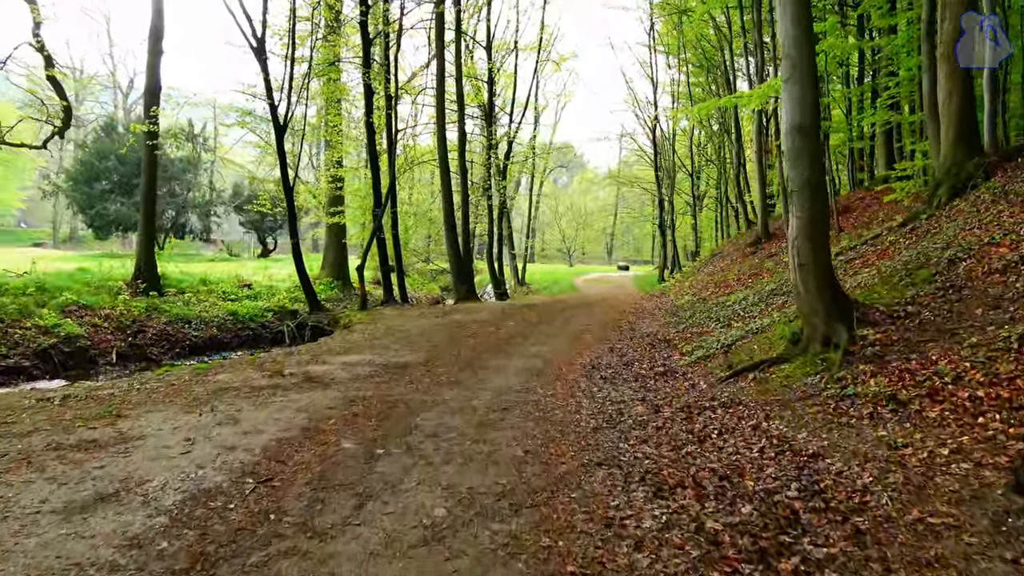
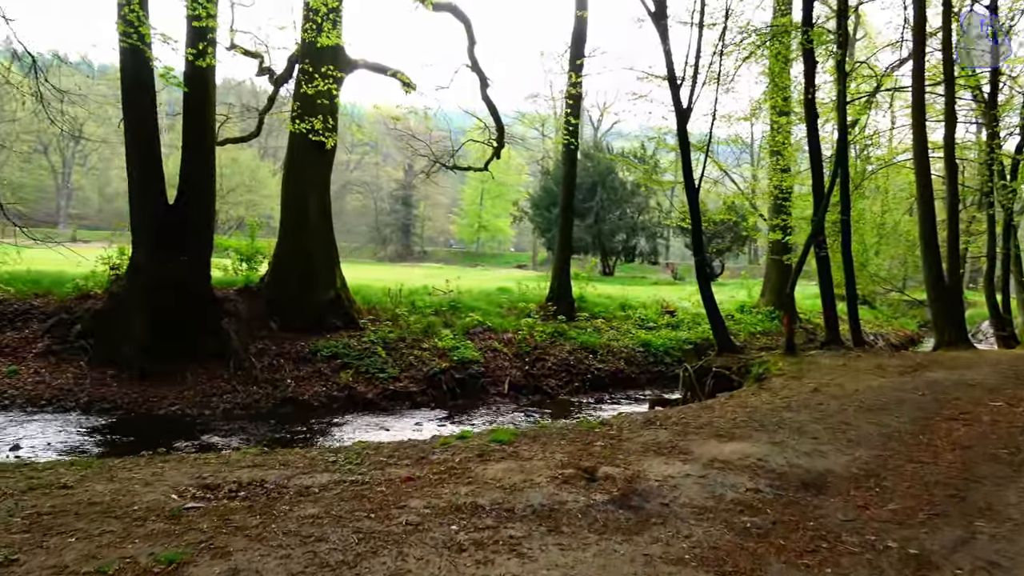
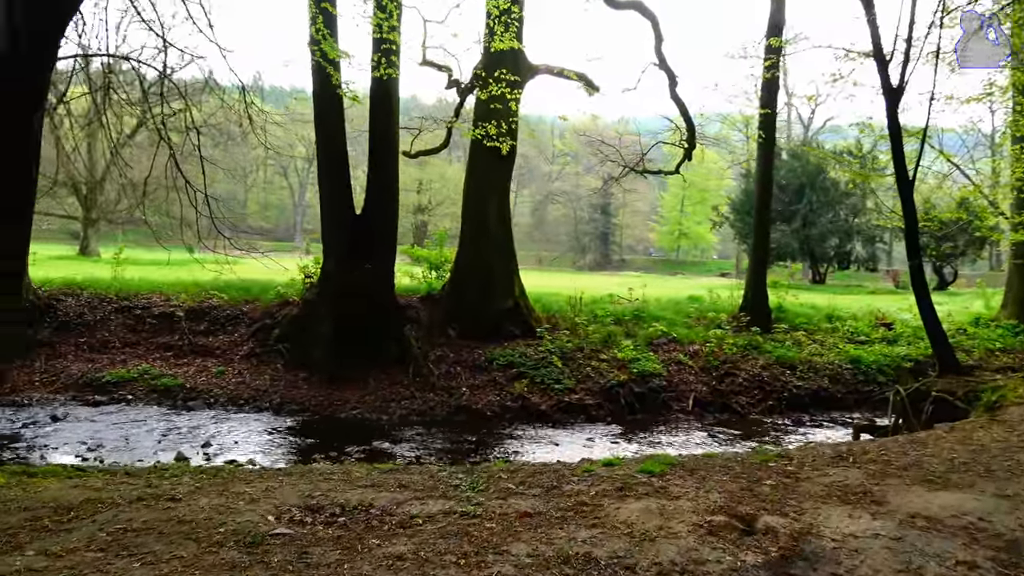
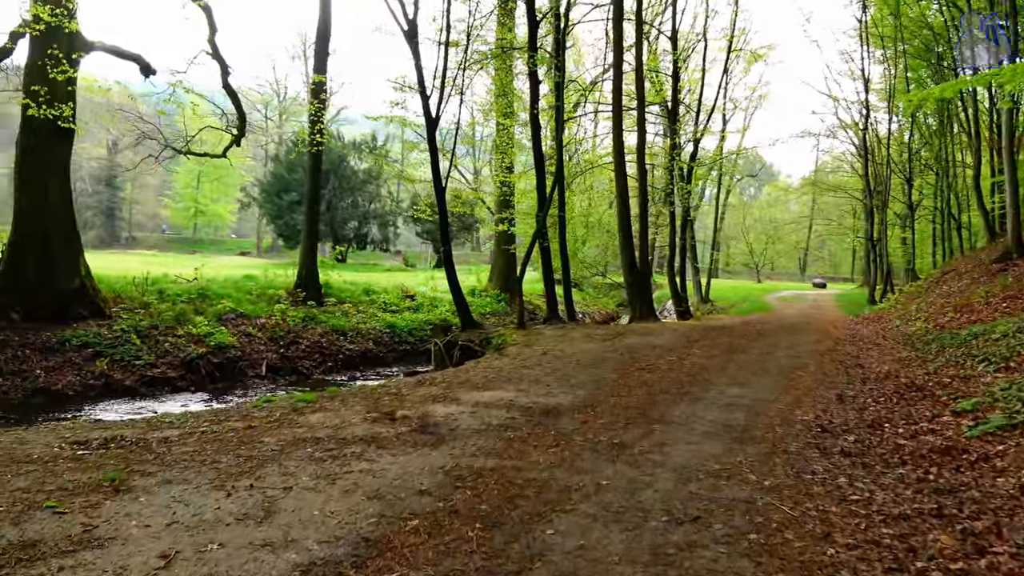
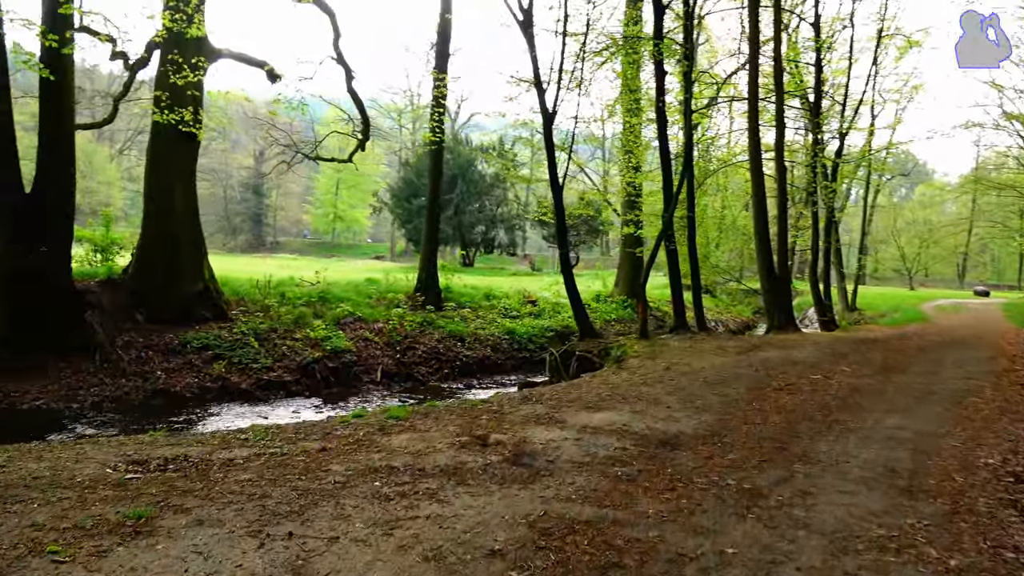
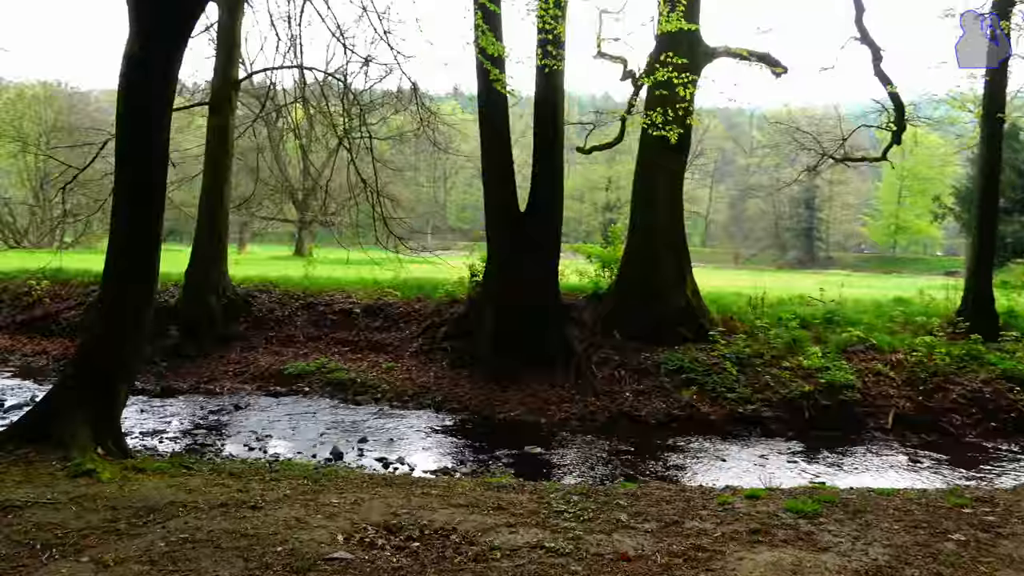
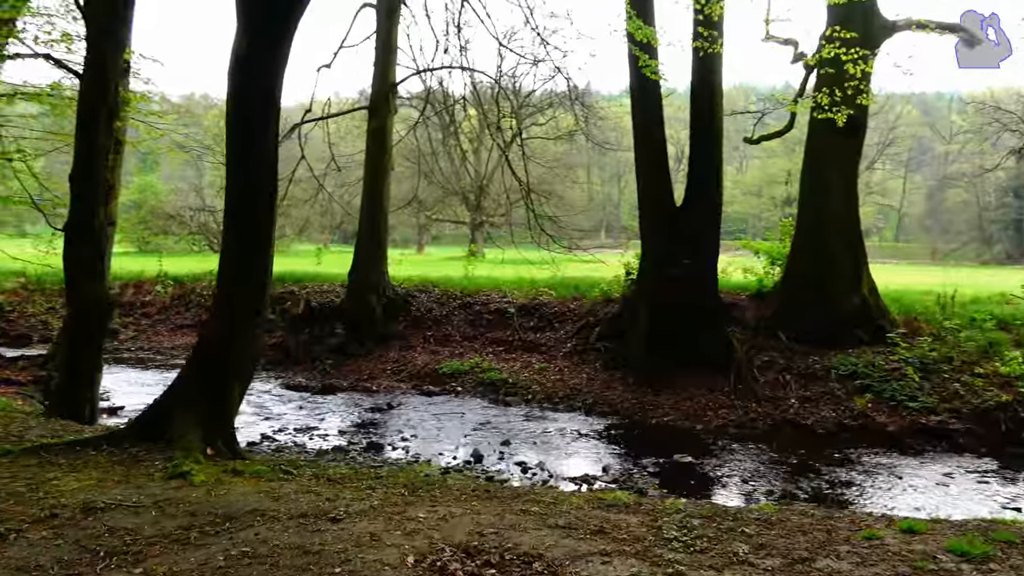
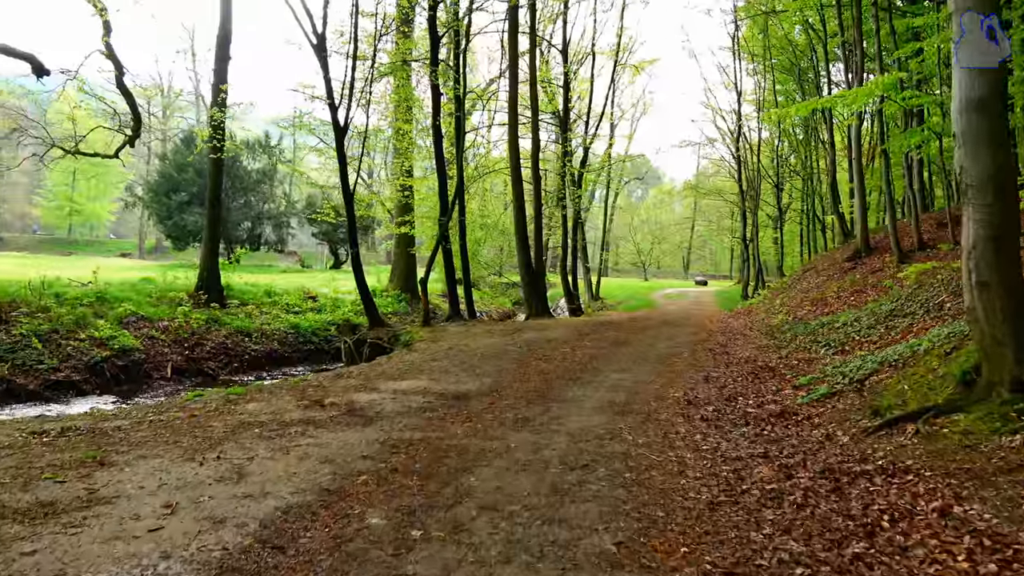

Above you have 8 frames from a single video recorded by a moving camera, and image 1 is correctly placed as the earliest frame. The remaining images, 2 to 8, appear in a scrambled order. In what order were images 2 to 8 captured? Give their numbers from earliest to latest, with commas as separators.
8, 4, 5, 2, 3, 6, 7
